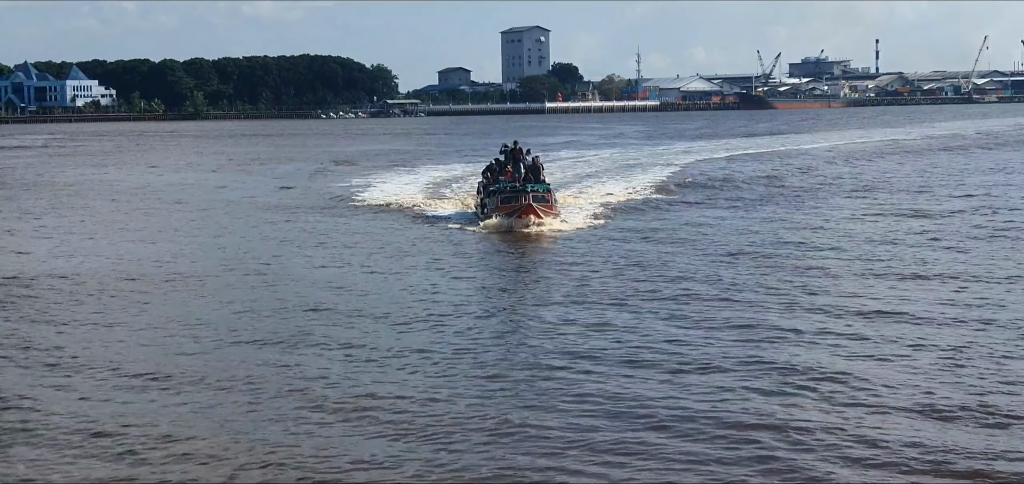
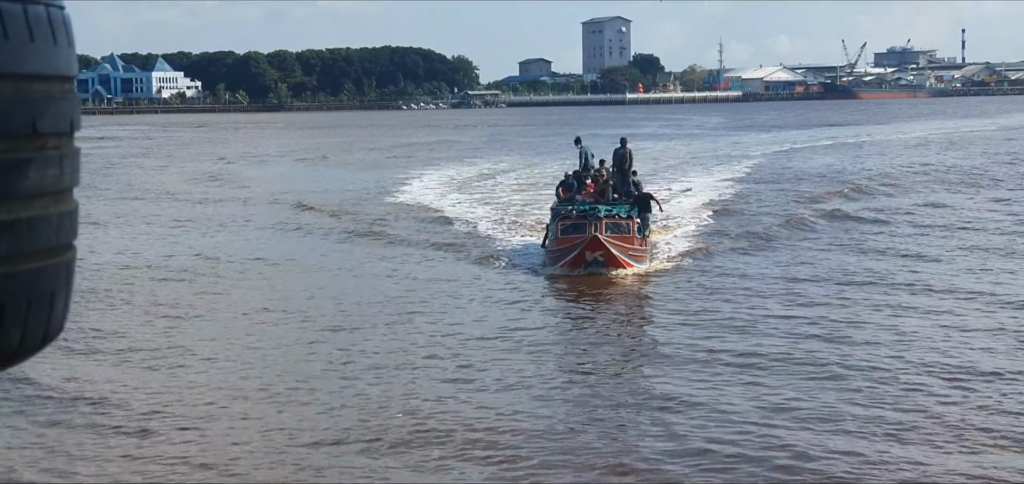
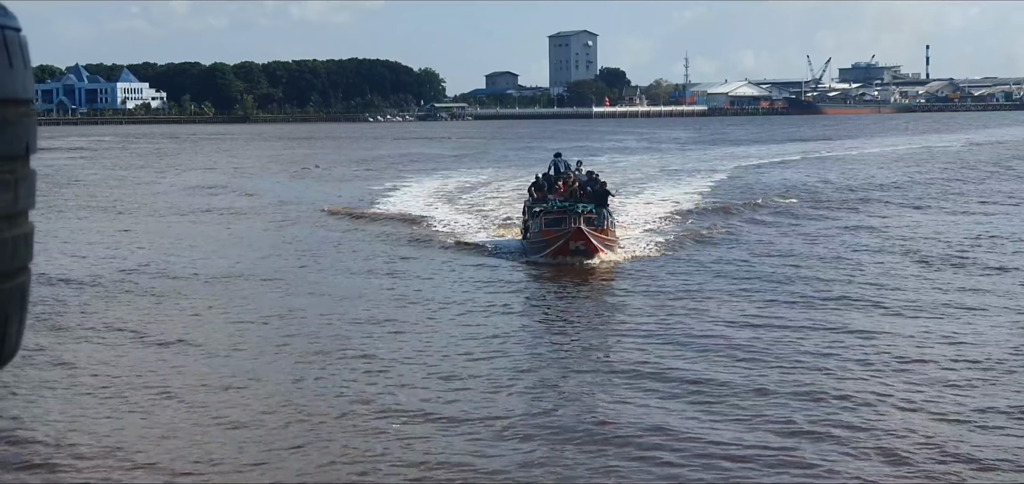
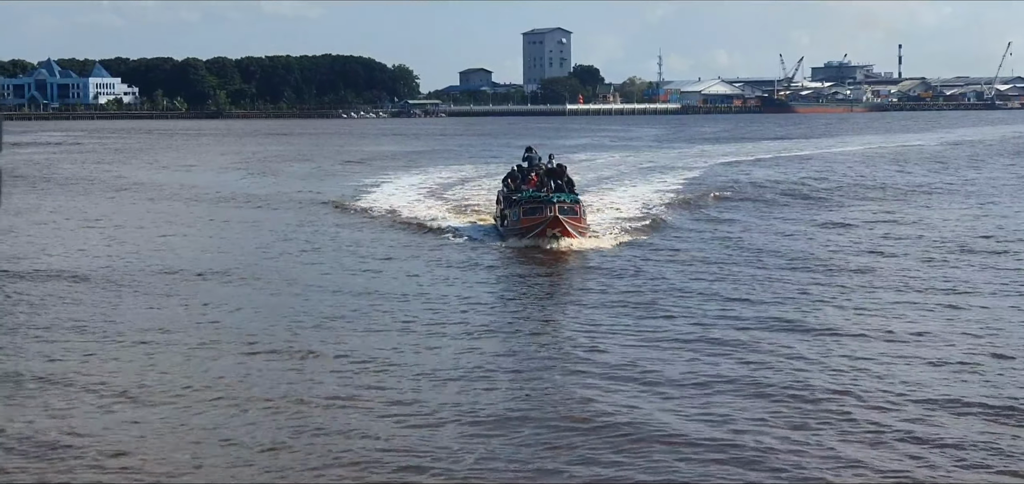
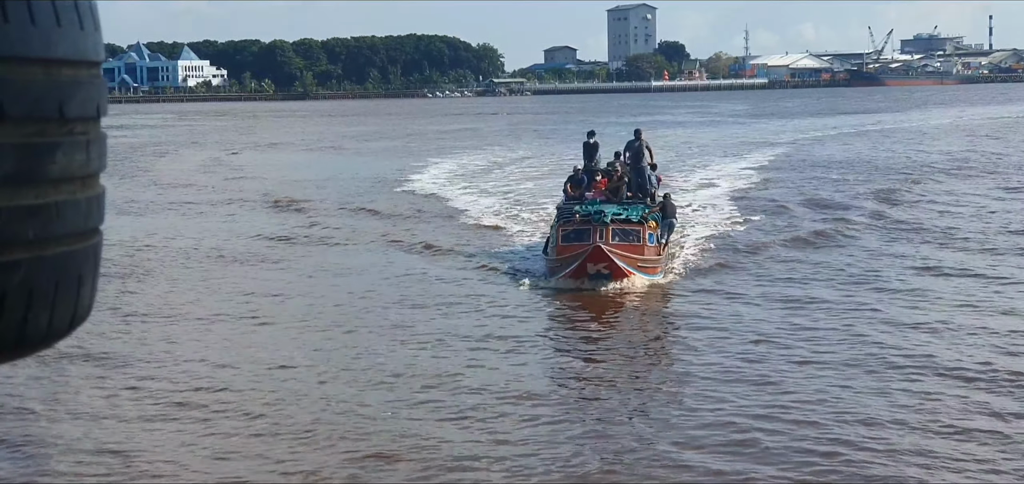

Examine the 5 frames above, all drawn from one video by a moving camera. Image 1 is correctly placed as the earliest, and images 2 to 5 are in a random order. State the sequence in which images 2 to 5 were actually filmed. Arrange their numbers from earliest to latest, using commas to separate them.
4, 3, 2, 5
